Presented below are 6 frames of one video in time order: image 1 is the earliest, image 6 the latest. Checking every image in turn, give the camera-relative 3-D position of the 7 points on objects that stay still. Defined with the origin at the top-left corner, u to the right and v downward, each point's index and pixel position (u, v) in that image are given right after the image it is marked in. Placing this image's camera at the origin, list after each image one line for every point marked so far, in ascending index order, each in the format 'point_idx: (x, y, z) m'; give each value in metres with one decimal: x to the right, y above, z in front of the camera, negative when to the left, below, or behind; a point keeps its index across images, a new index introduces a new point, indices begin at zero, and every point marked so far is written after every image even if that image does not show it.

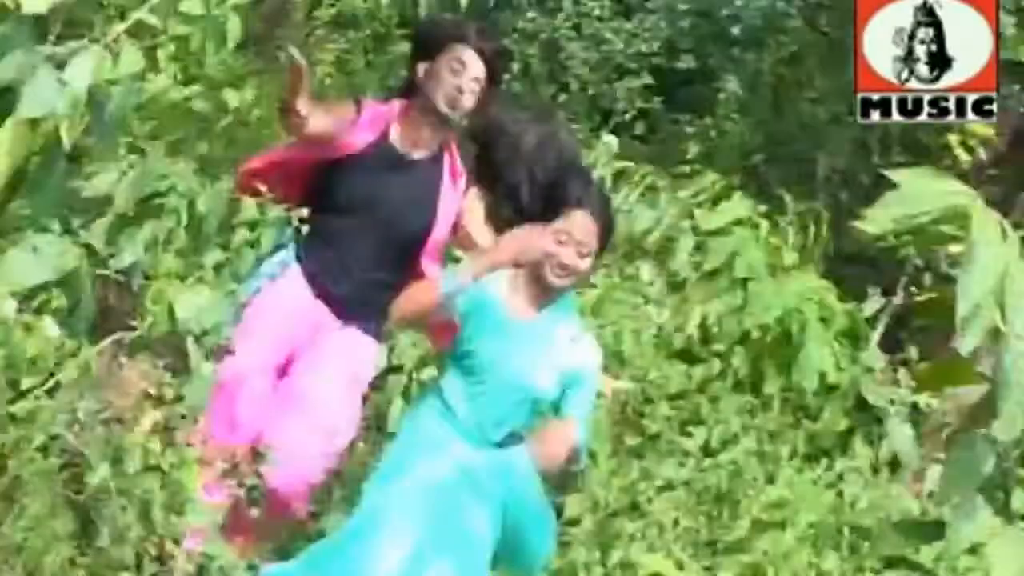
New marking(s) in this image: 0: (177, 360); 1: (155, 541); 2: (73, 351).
0: (-0.2, -0.1, +1.6) m
1: (-0.3, -0.2, +1.5) m
2: (-0.3, 0.0, +1.6) m
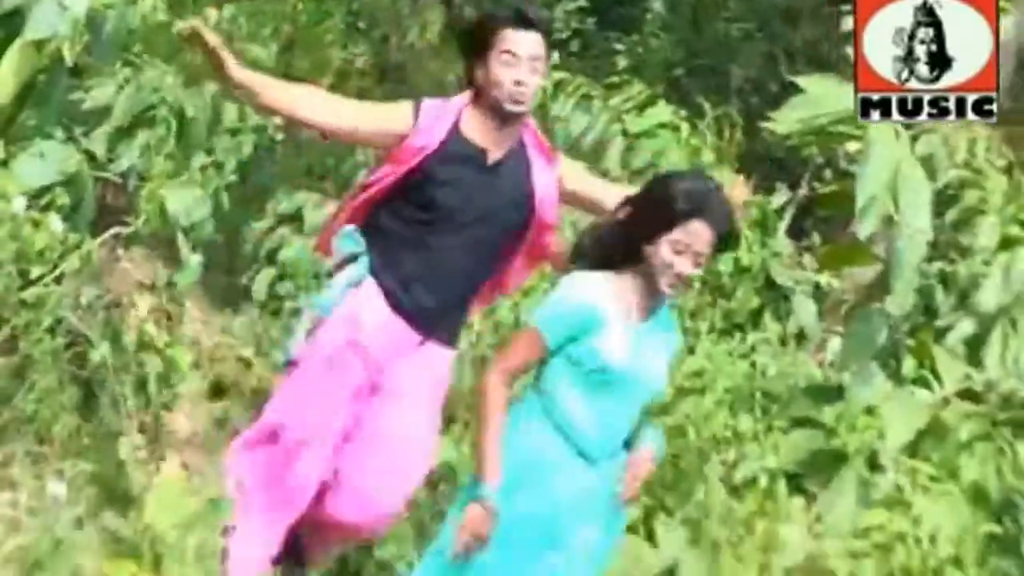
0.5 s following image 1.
0: (-0.3, 0.0, +1.8) m
1: (-0.3, -0.1, +1.7) m
2: (-0.3, 0.0, +1.8) m
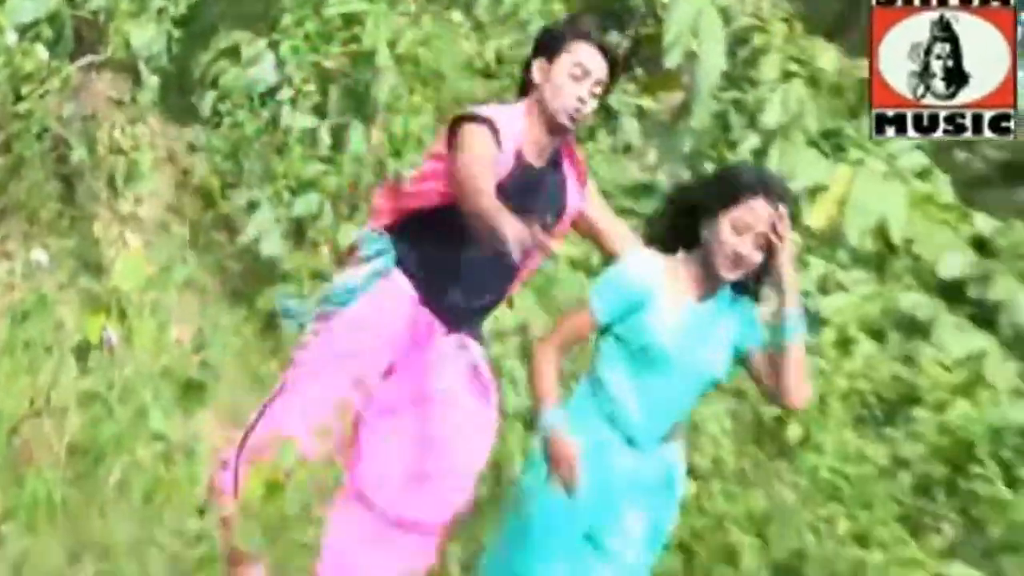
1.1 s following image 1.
0: (-0.4, +0.2, +2.2) m
1: (-0.4, +0.1, +2.2) m
2: (-0.5, +0.2, +2.2) m
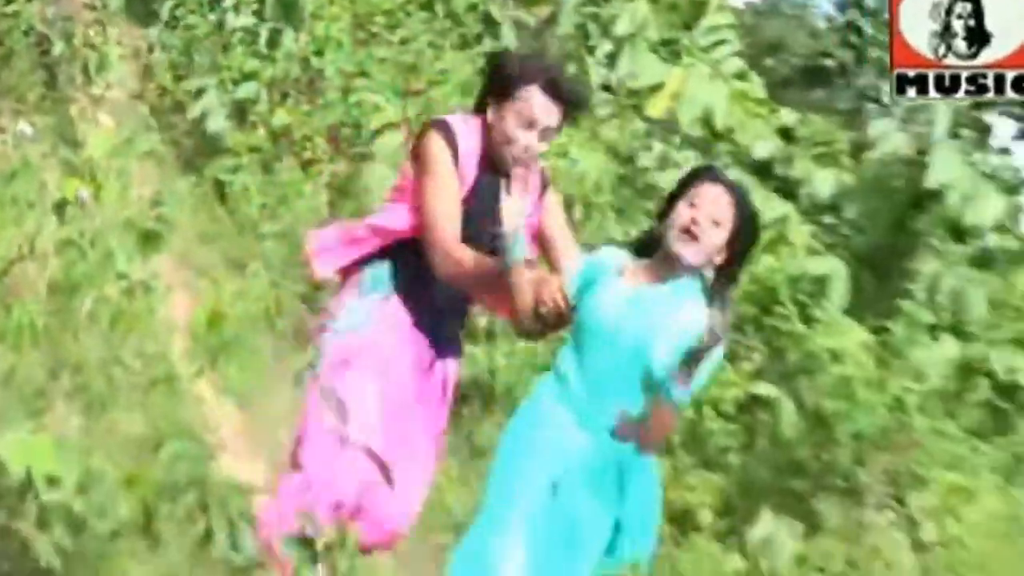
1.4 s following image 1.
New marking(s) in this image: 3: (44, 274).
0: (-0.5, +0.4, +2.7) m
1: (-0.5, +0.2, +2.7) m
2: (-0.6, +0.4, +2.7) m
3: (-0.5, 0.0, +2.6) m
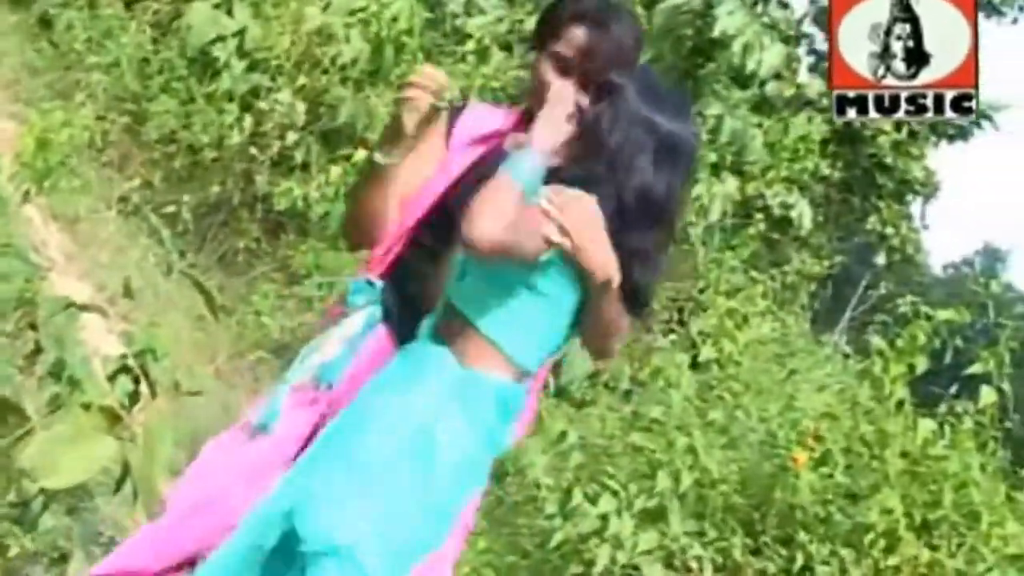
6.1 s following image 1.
0: (-0.7, +0.6, +2.8) m
1: (-0.7, +0.4, +2.8) m
2: (-0.8, +0.6, +2.8) m
3: (-0.8, +0.2, +2.7) m
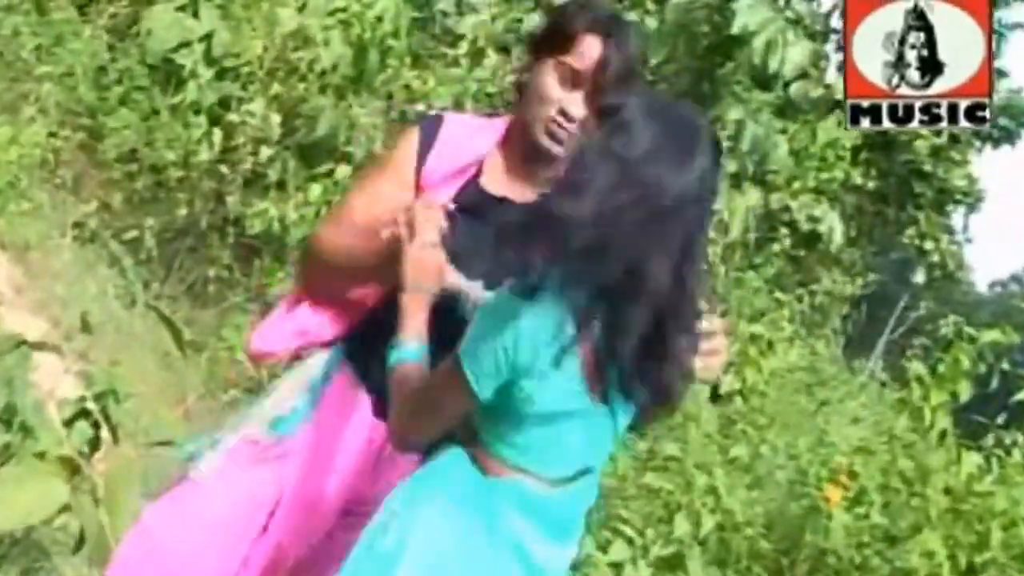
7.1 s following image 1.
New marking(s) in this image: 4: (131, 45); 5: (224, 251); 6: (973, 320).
0: (-0.7, +0.5, +2.5) m
1: (-0.8, +0.4, +2.5) m
2: (-0.8, +0.5, +2.5) m
3: (-0.8, +0.2, +2.4) m
4: (-0.4, +0.3, +2.5) m
5: (-0.3, 0.0, +2.4) m
6: (+0.5, 0.0, +2.4) m
